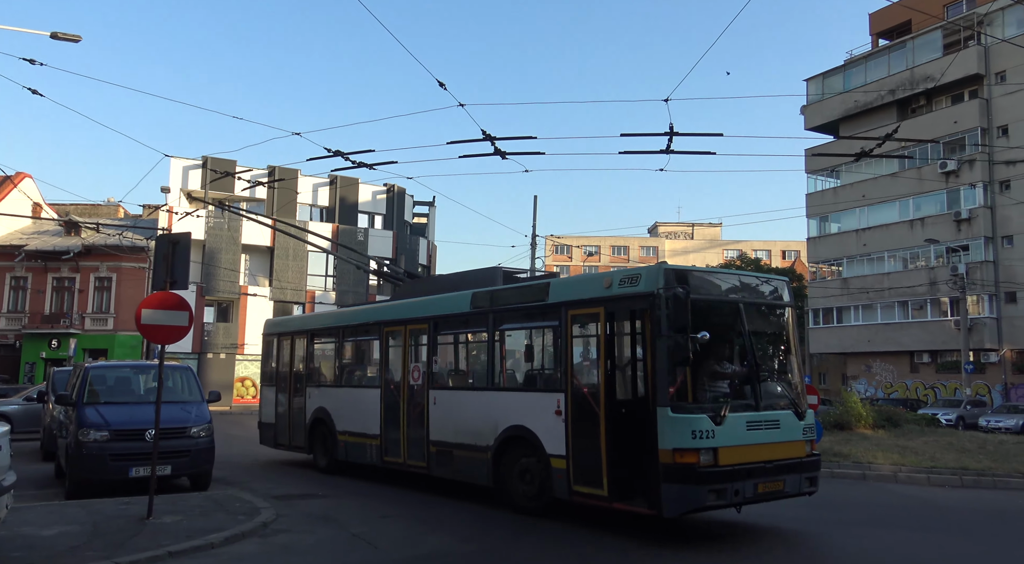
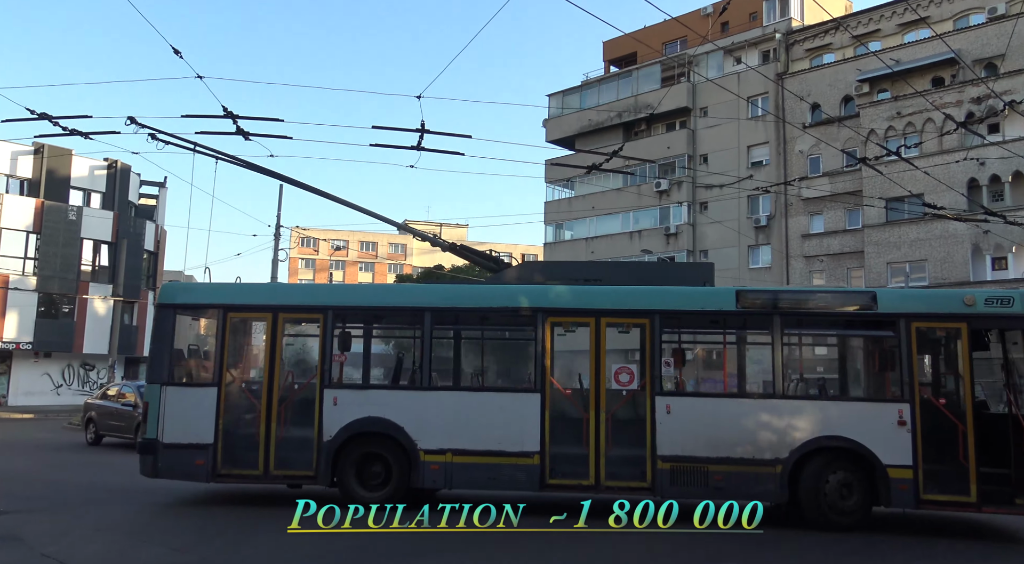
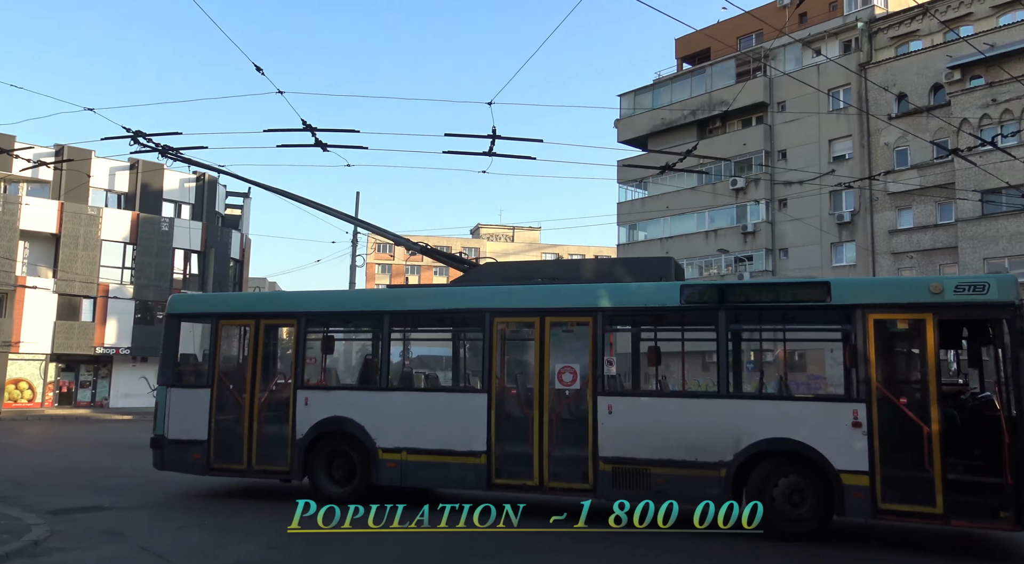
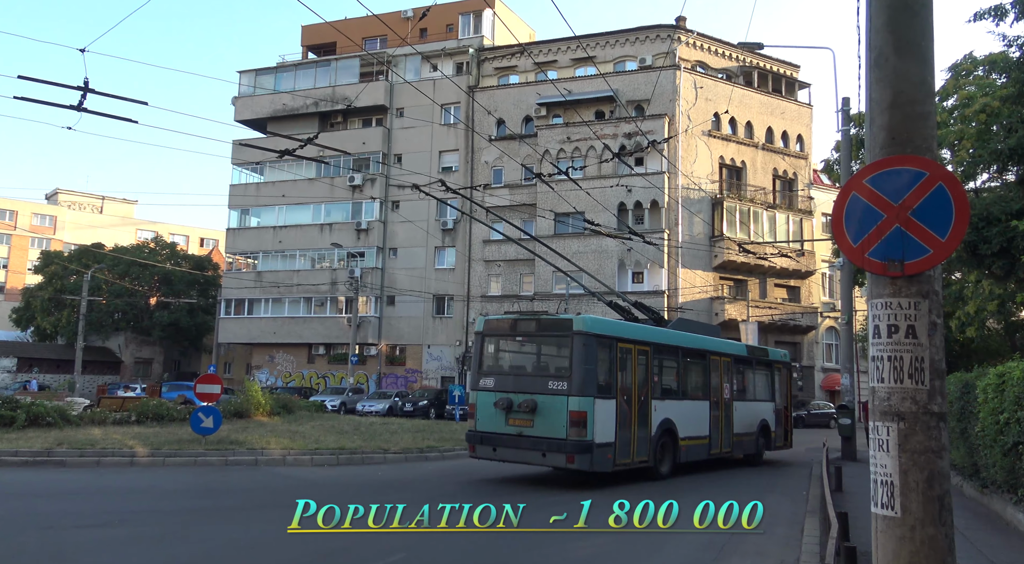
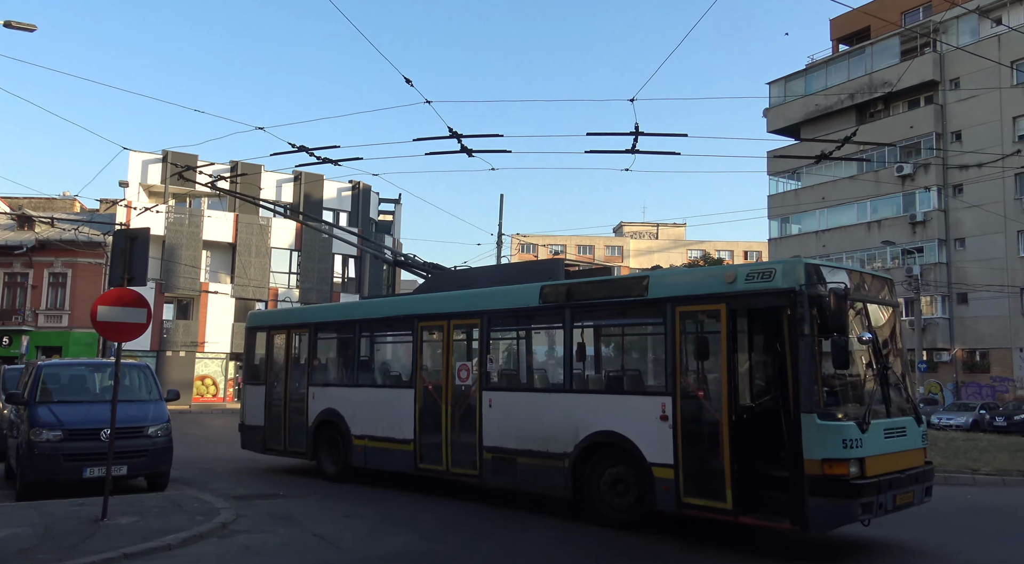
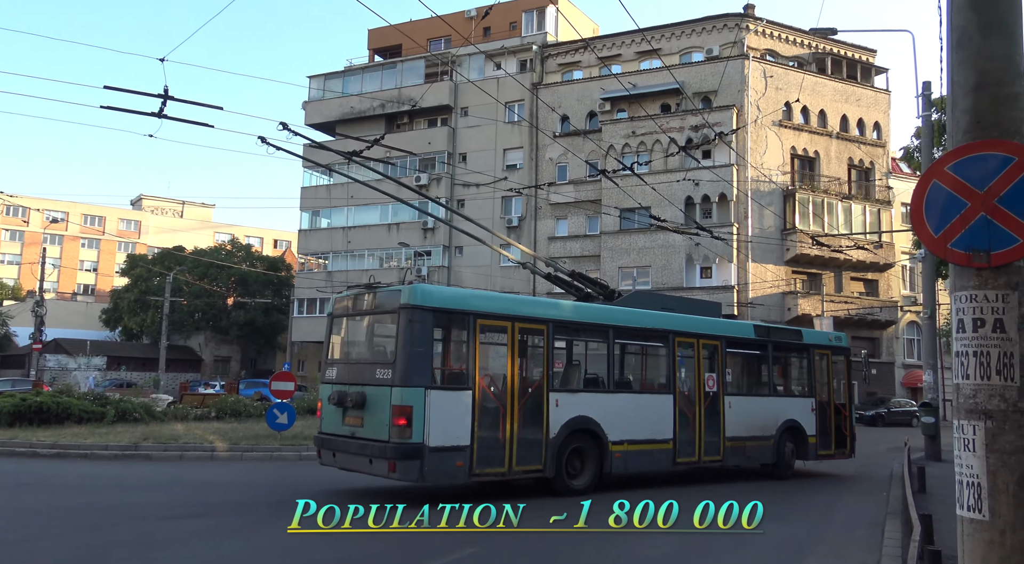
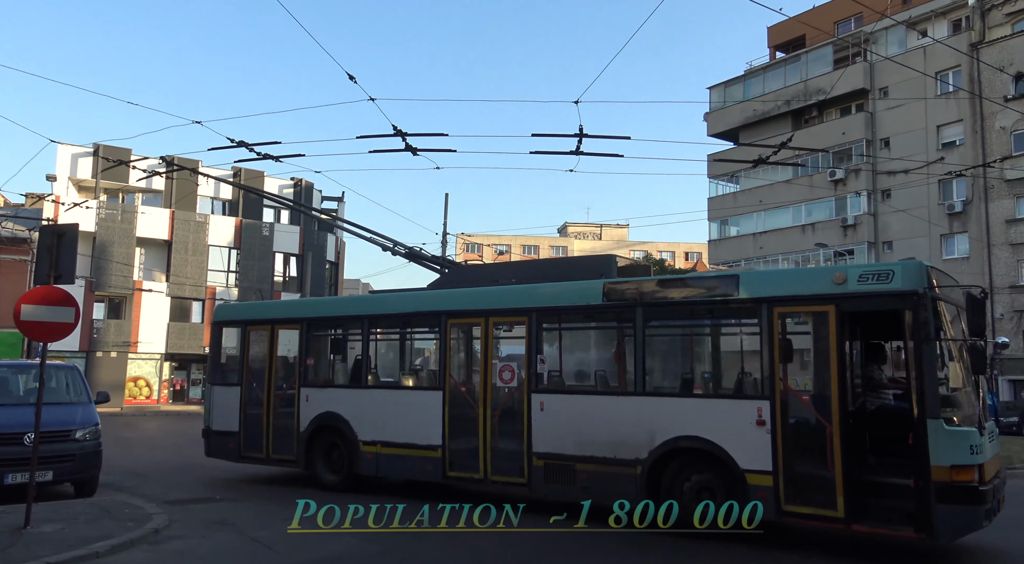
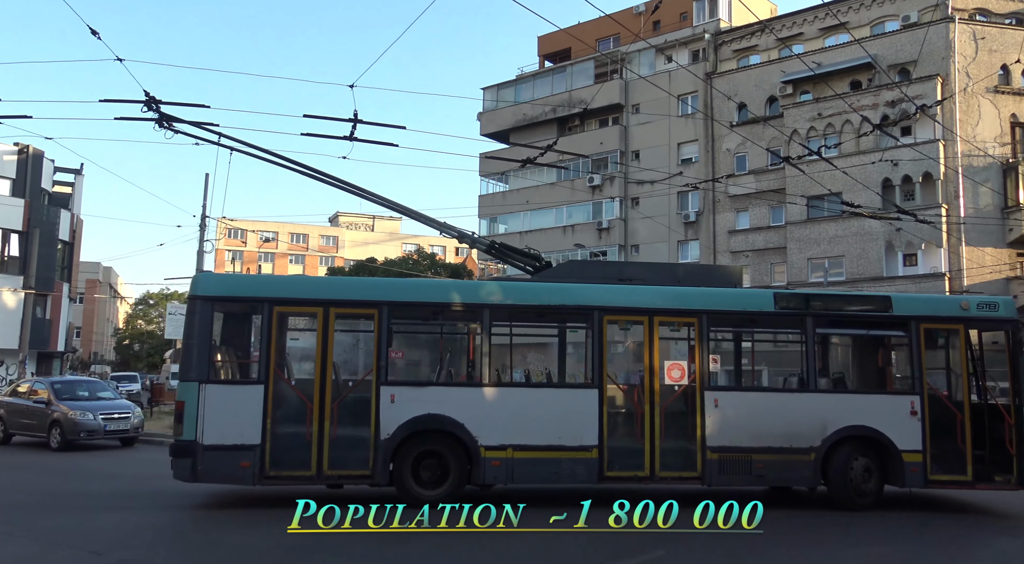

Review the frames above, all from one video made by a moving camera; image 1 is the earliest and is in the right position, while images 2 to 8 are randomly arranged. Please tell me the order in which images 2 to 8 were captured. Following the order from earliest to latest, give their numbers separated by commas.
5, 7, 3, 2, 8, 6, 4
